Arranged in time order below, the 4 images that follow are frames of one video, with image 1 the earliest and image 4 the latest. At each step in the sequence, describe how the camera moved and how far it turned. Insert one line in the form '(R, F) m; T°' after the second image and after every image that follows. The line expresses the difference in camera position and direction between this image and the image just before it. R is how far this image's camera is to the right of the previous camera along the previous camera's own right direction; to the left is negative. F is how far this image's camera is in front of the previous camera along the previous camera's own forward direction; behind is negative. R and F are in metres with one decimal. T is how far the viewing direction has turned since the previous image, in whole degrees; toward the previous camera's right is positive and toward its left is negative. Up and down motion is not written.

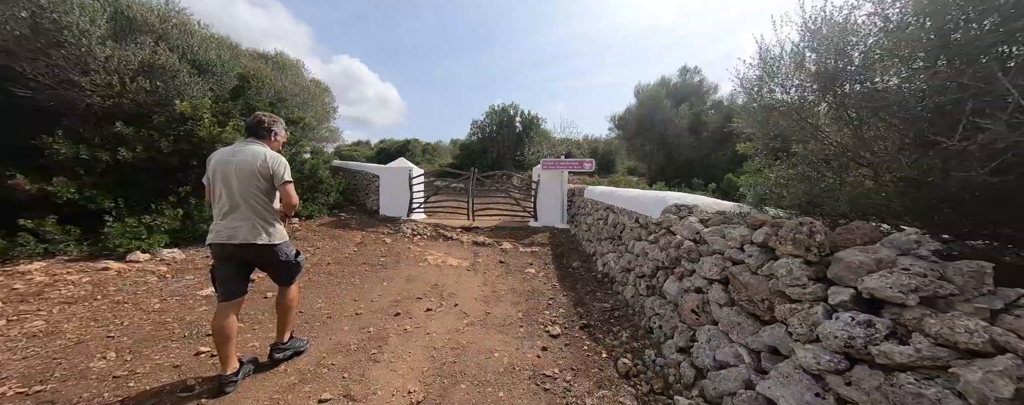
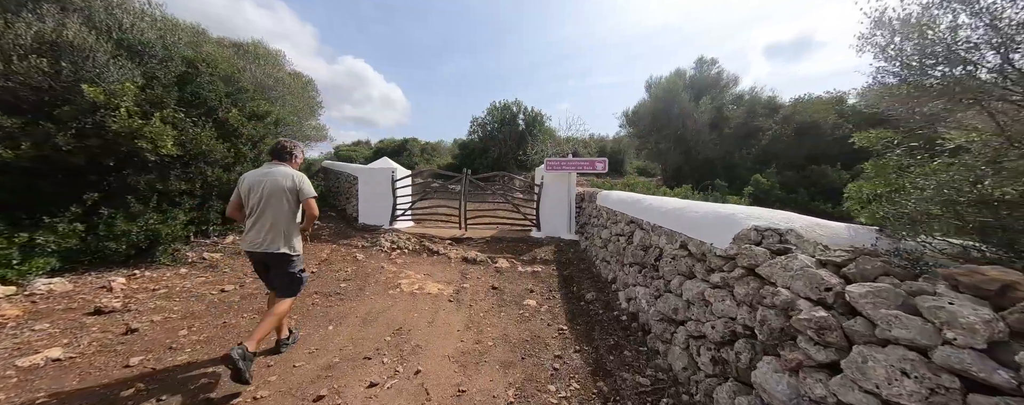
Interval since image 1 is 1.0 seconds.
(+0.1, +1.1) m; -1°
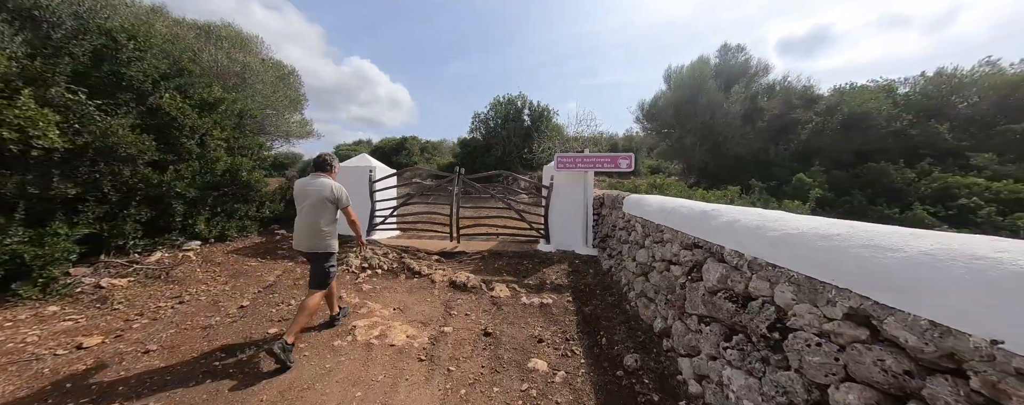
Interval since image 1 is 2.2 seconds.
(+0.1, +1.3) m; -1°
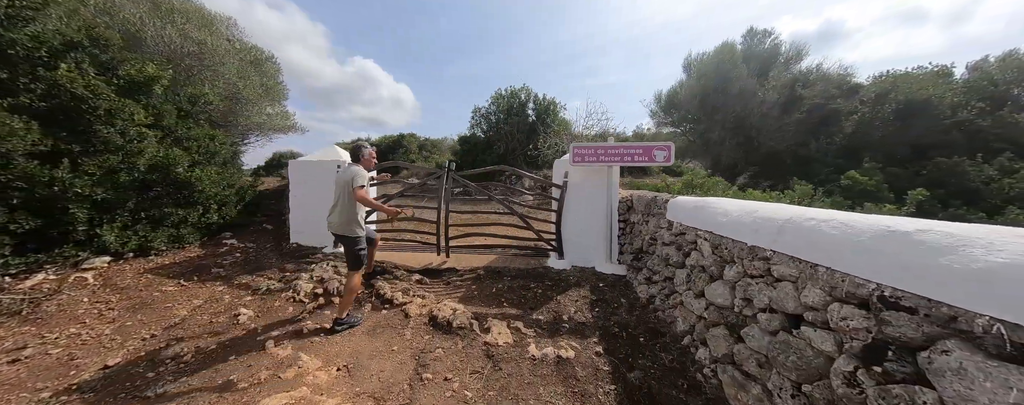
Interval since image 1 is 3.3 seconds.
(0.0, +1.2) m; -1°
